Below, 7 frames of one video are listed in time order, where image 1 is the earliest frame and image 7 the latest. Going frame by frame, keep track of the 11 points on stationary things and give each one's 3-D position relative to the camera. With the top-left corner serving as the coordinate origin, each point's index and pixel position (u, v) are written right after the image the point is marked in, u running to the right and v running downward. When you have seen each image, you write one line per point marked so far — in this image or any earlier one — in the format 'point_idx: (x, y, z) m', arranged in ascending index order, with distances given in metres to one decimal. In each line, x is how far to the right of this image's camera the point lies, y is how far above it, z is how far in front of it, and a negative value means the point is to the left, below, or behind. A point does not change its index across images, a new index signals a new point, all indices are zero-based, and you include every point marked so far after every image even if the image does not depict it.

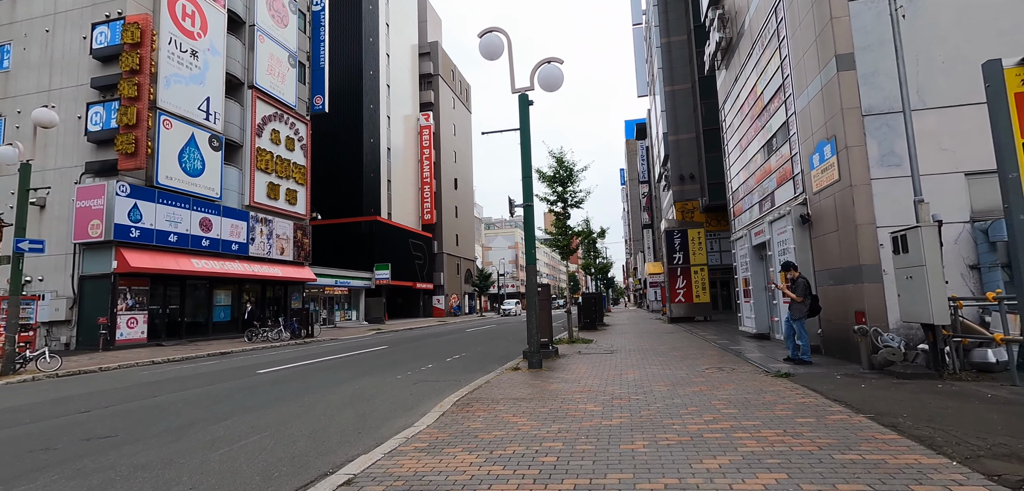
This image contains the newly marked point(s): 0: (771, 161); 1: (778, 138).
0: (+6.4, +2.1, +12.4) m
1: (+6.3, +2.5, +11.8) m
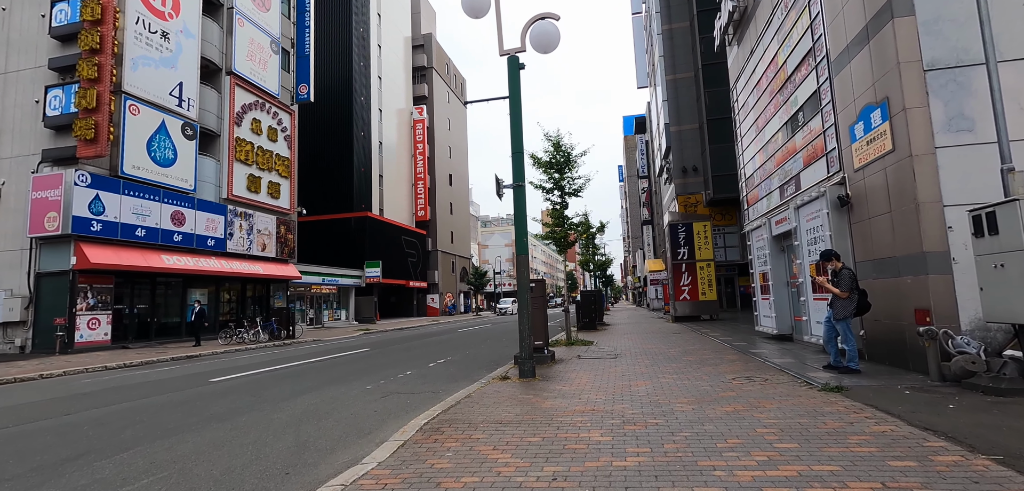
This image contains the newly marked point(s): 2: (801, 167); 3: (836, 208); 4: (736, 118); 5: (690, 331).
0: (+6.2, +2.3, +11.0) m
1: (+6.1, +2.7, +10.4) m
2: (+6.1, +1.7, +10.8) m
3: (+5.6, +0.7, +8.7) m
4: (+7.1, +4.0, +16.0) m
5: (+5.7, -2.8, +16.1) m
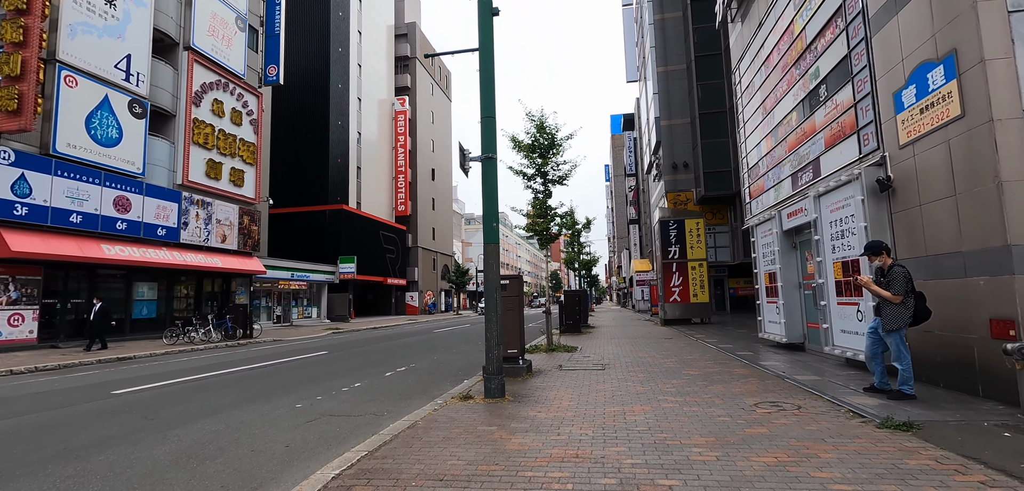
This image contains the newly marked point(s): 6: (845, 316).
0: (+5.7, +2.4, +9.5) m
1: (+5.6, +2.8, +8.9) m
2: (+5.6, +1.7, +9.3) m
3: (+5.2, +0.7, +7.2) m
4: (+6.5, +4.1, +14.5) m
5: (+5.0, -2.7, +14.6) m
6: (+5.3, -1.1, +7.9) m
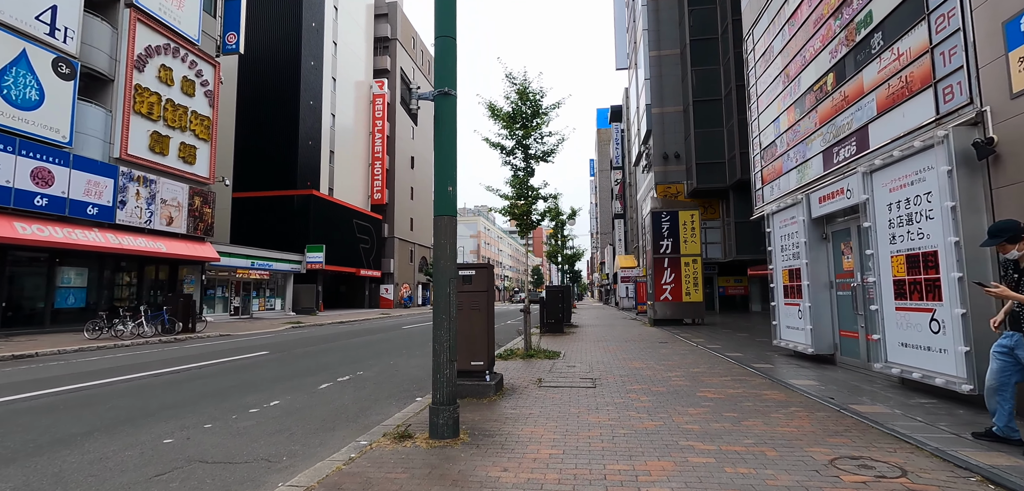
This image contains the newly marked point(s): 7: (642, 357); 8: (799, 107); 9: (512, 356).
0: (+5.3, +2.6, +7.6) m
1: (+5.2, +3.0, +7.0) m
2: (+5.2, +1.9, +7.4) m
3: (+4.8, +0.9, +5.4) m
4: (+6.0, +4.3, +12.7) m
5: (+4.3, -2.4, +12.8) m
6: (+4.8, -1.0, +6.1) m
7: (+2.5, -2.2, +9.8) m
8: (+5.6, +2.7, +9.9) m
9: (0.0, -2.3, +10.4) m
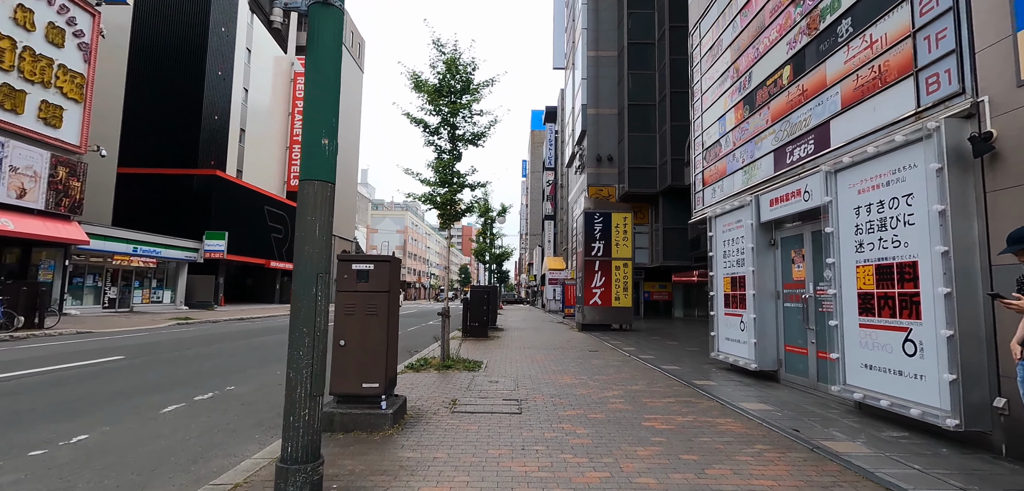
0: (+4.3, +2.4, +6.9) m
1: (+4.3, +2.8, +6.3) m
2: (+4.2, +1.8, +6.7) m
3: (+4.1, +0.8, +4.7) m
4: (+4.3, +4.2, +12.0) m
5: (+2.4, -2.5, +11.9) m
6: (+3.9, -1.1, +5.4) m
7: (+1.0, -2.1, +8.7) m
8: (+4.3, +2.6, +9.2) m
9: (-1.5, -2.1, +9.0) m
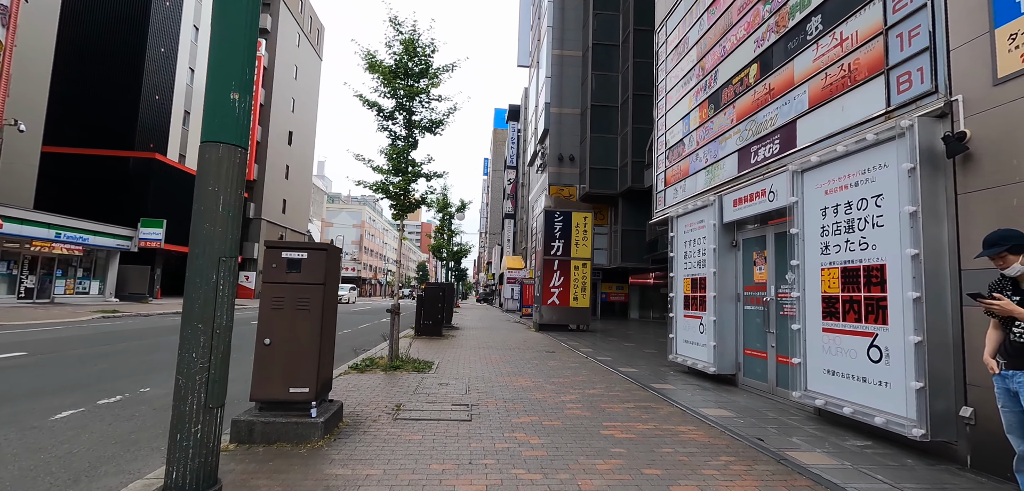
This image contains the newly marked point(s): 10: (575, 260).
0: (+3.8, +2.4, +6.8) m
1: (+3.9, +2.8, +6.2) m
2: (+3.7, +1.8, +6.6) m
3: (+3.7, +0.8, +4.5) m
4: (+3.5, +4.1, +11.9) m
5: (+1.3, -2.4, +11.6) m
6: (+3.4, -1.1, +5.2) m
7: (+0.3, -2.1, +8.3) m
8: (+3.6, +2.6, +9.0) m
9: (-2.3, -2.0, +8.4) m
10: (+2.4, -0.5, +19.2) m
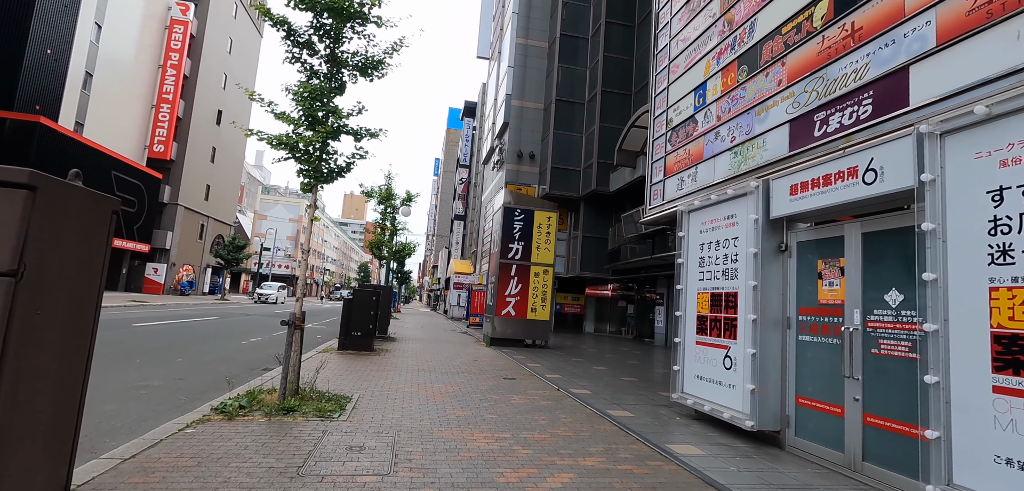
0: (+3.6, +2.4, +4.7) m
1: (+3.8, +2.8, +4.1) m
2: (+3.5, +1.7, +4.4) m
3: (+3.7, +0.7, +2.4) m
4: (+2.8, +4.0, +9.7) m
5: (+0.4, -2.4, +9.1) m
6: (+3.2, -1.1, +3.0) m
7: (-0.3, -2.0, +5.7) m
8: (+3.2, +2.5, +6.9) m
9: (-2.8, -1.8, +5.5) m
10: (+0.8, -0.6, +16.8) m
